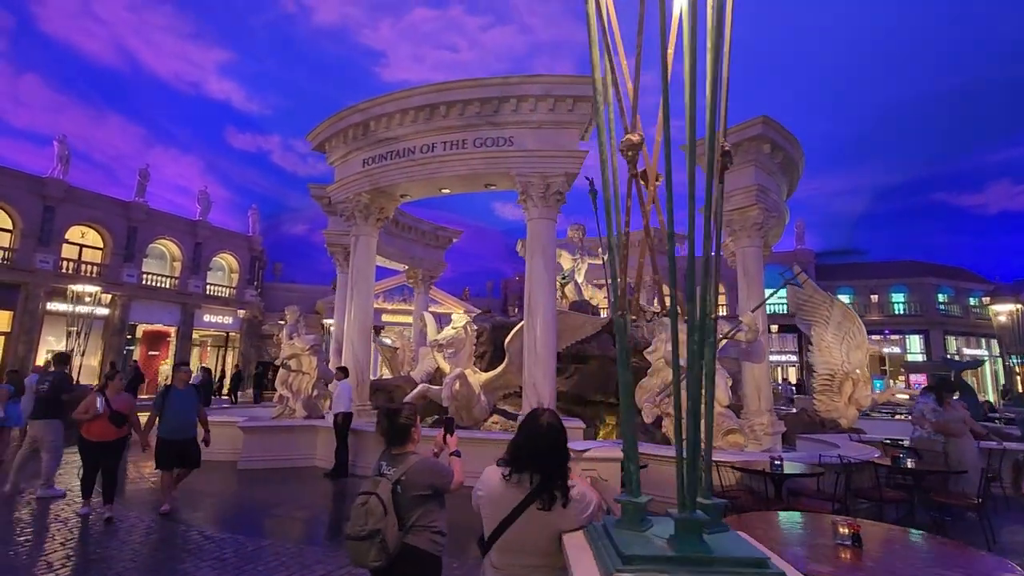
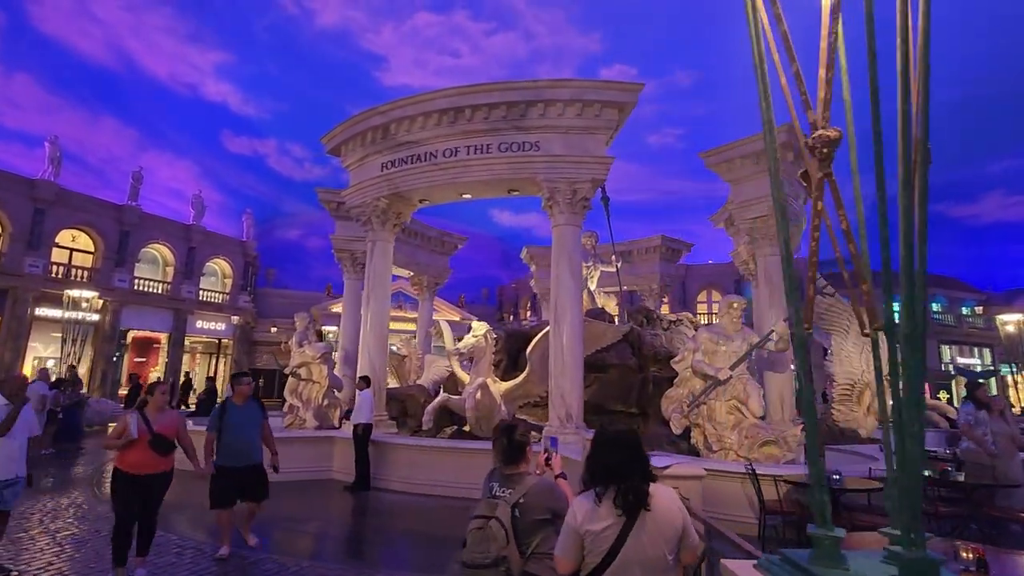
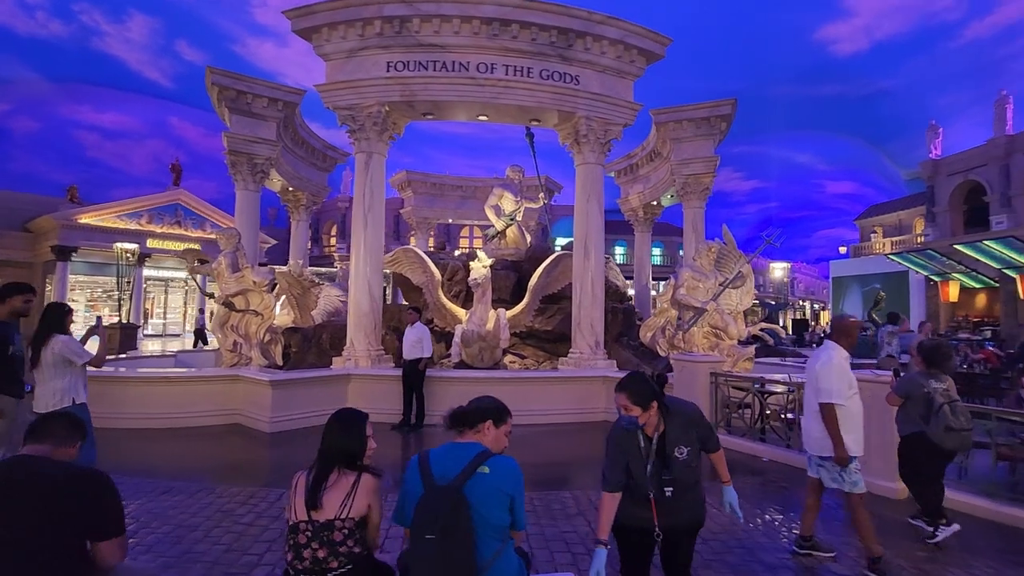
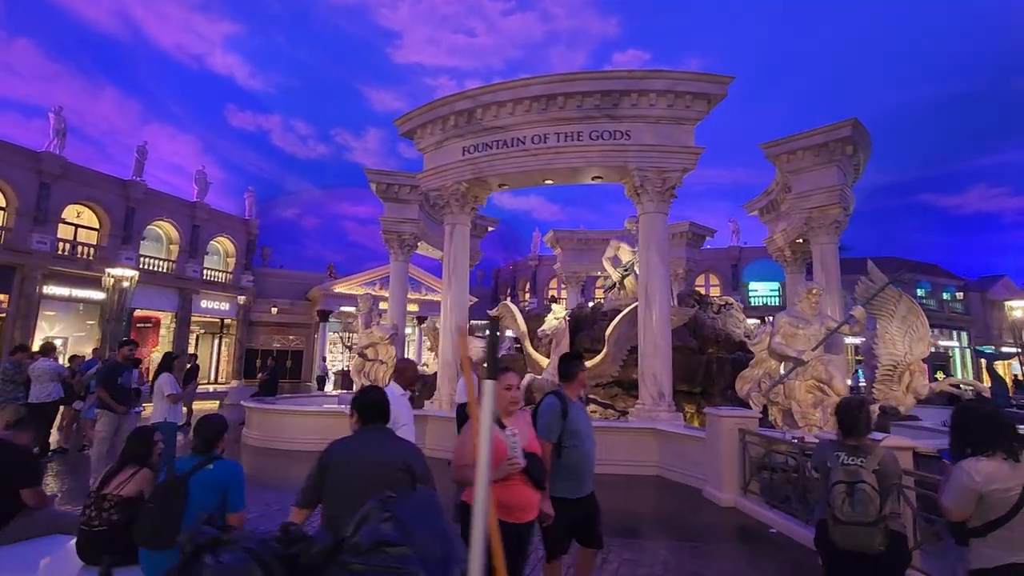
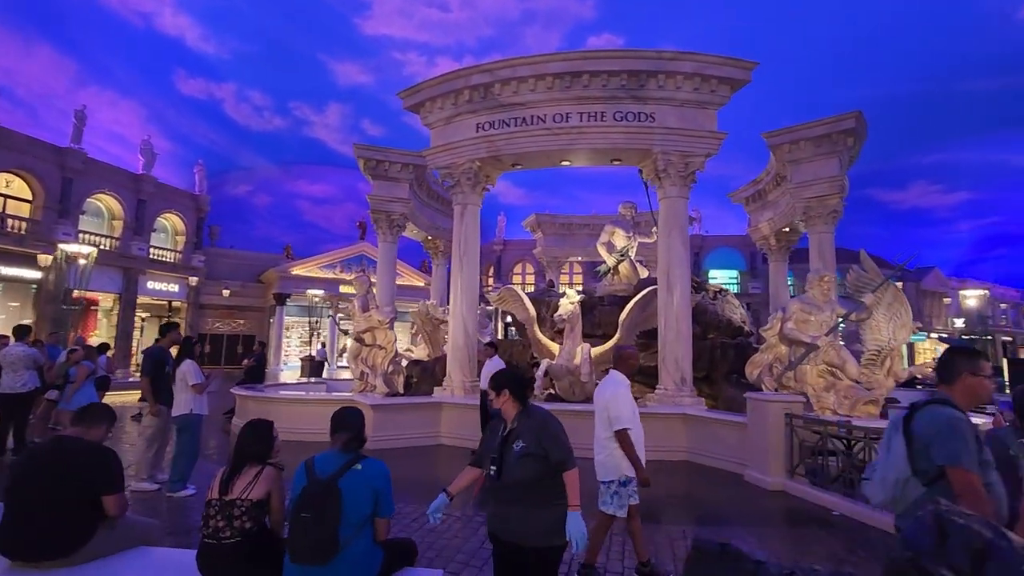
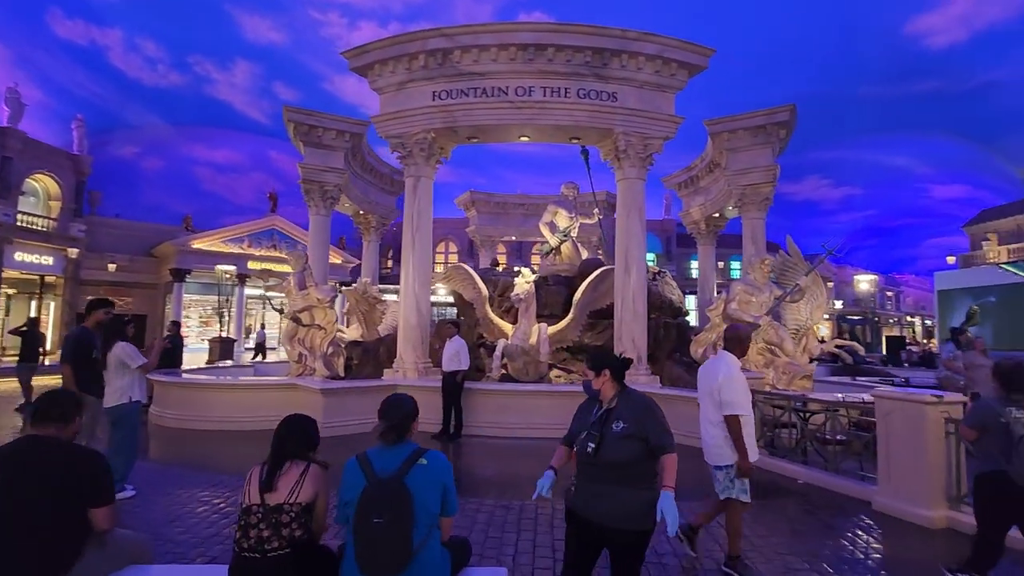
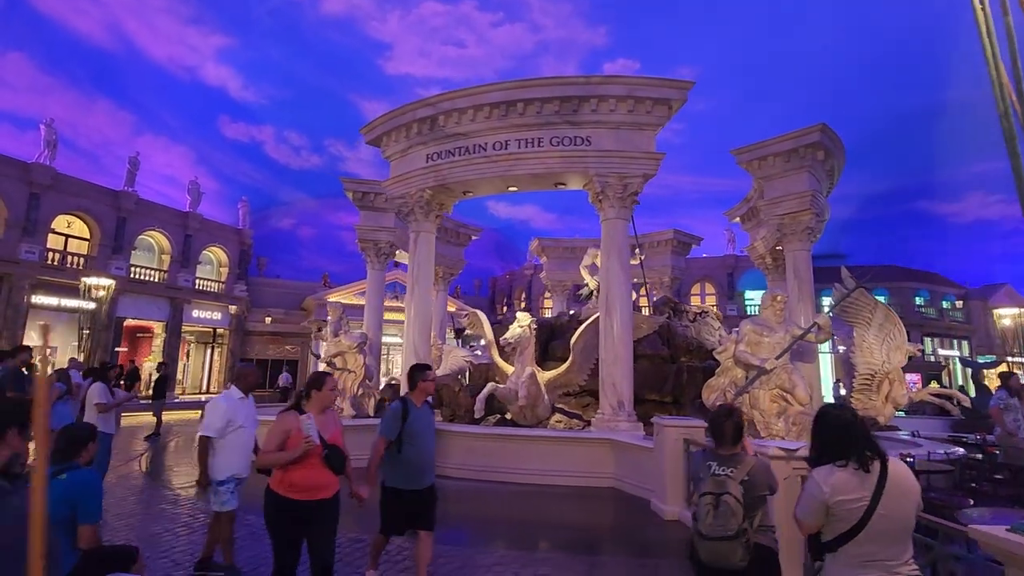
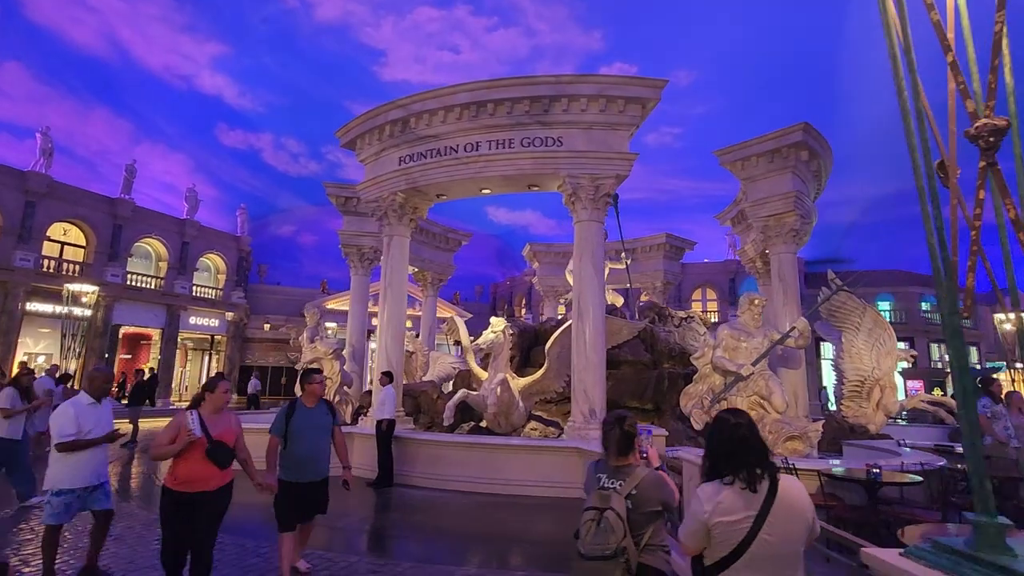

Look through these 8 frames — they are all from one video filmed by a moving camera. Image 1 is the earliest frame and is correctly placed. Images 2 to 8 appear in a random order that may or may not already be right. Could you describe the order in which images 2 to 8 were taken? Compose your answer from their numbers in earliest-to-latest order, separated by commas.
2, 8, 7, 4, 5, 6, 3
